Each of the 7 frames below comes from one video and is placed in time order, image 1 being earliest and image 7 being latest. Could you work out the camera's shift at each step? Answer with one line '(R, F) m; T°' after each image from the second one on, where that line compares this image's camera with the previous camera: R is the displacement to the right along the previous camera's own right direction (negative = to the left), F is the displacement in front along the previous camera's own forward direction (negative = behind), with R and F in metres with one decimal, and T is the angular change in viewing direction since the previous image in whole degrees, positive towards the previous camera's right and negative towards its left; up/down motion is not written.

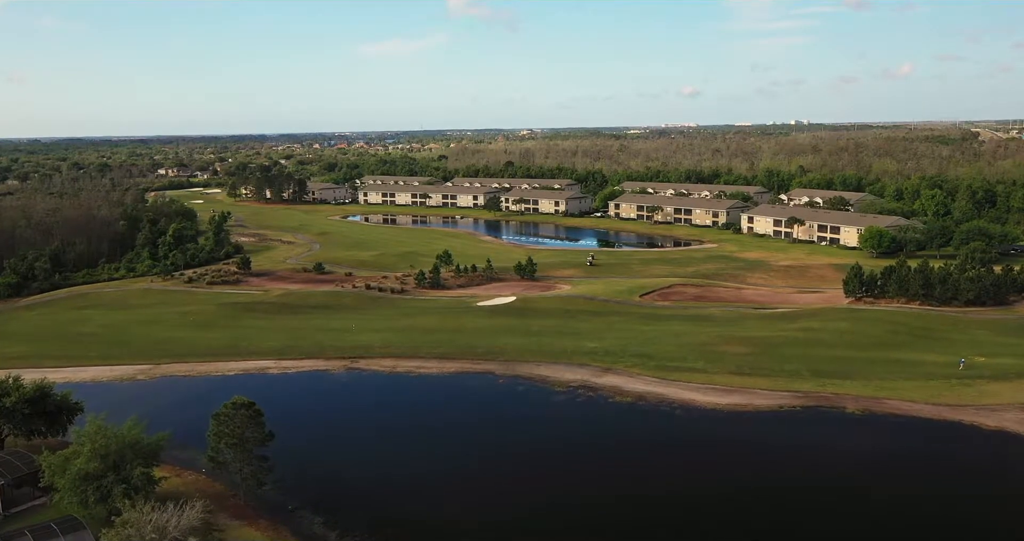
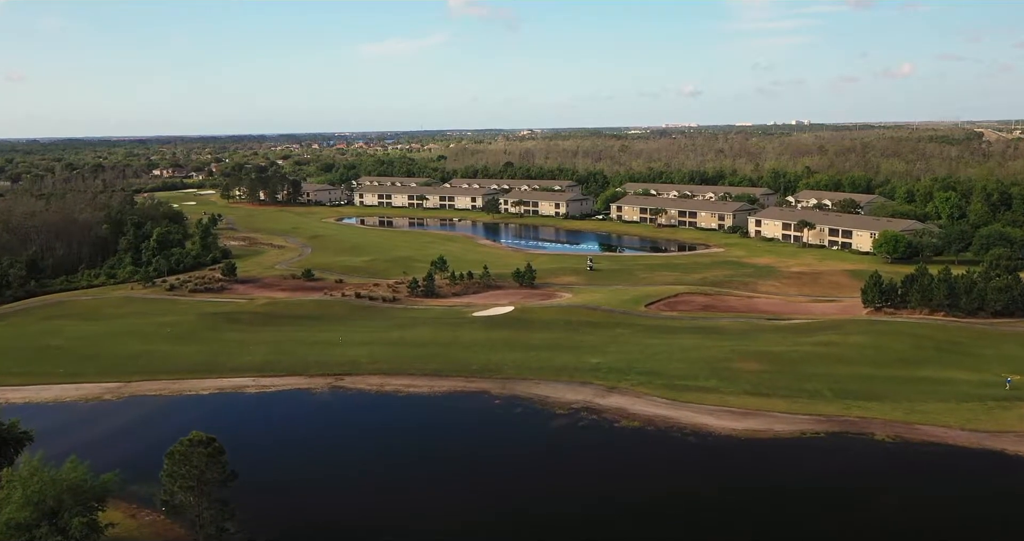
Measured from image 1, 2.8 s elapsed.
(+0.2, +3.7) m; 0°
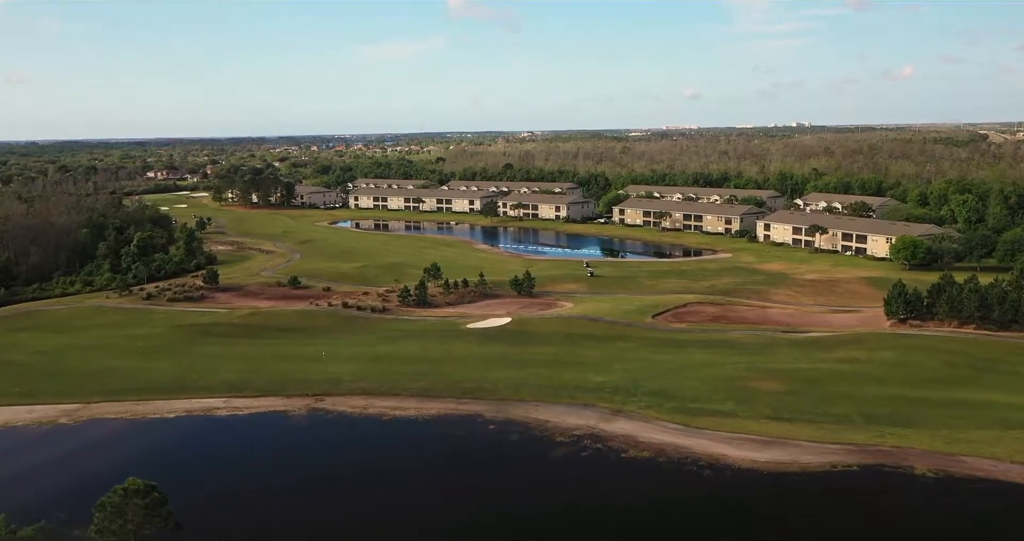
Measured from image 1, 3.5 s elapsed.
(+0.2, +4.1) m; 0°
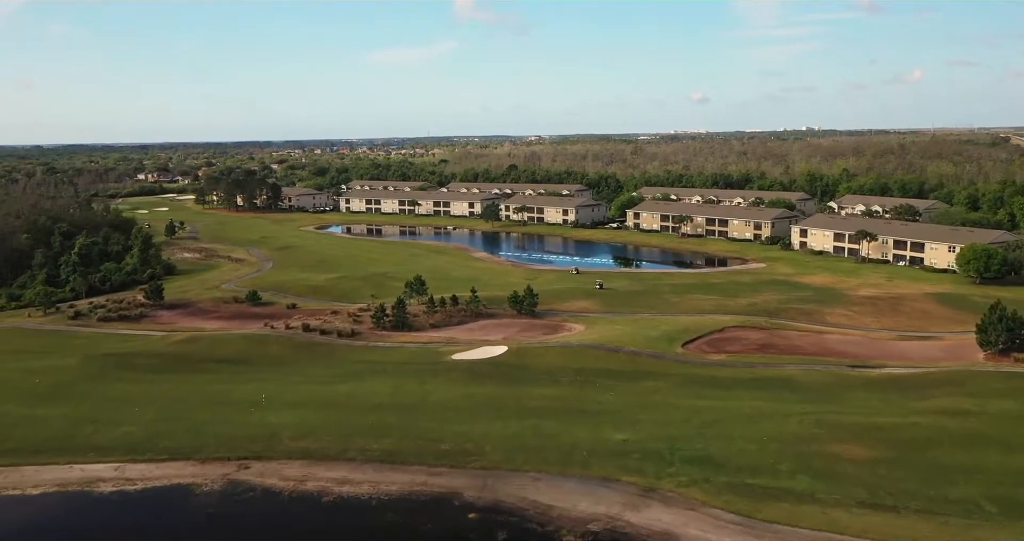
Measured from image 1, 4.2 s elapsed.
(+0.6, +11.5) m; -1°
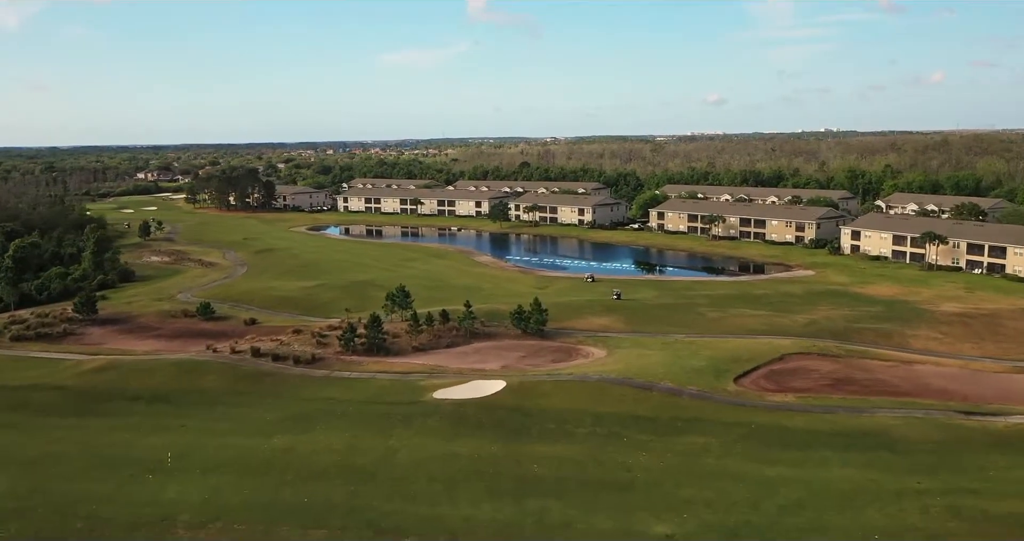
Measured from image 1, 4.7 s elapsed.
(+0.6, +10.7) m; -1°
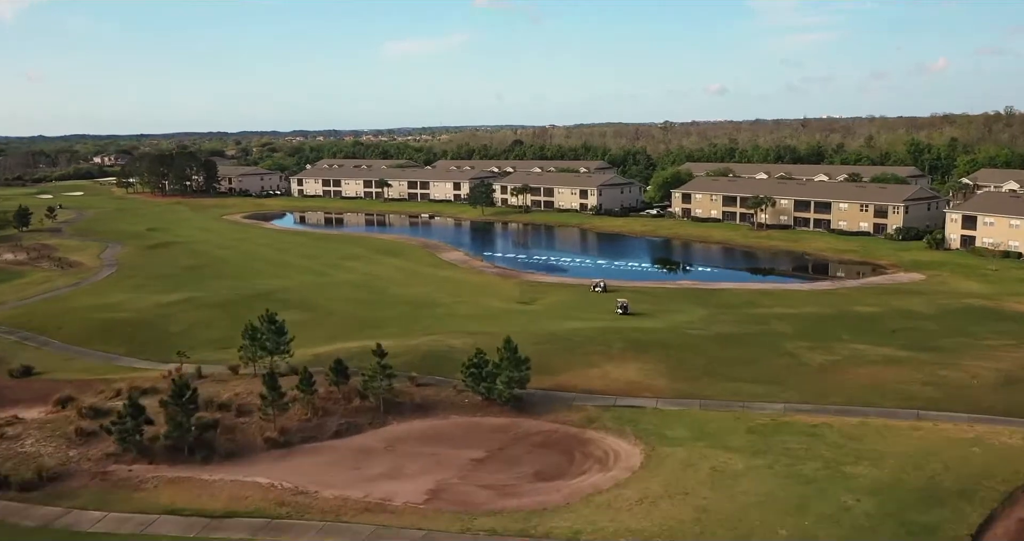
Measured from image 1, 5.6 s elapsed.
(+1.4, +21.2) m; 0°
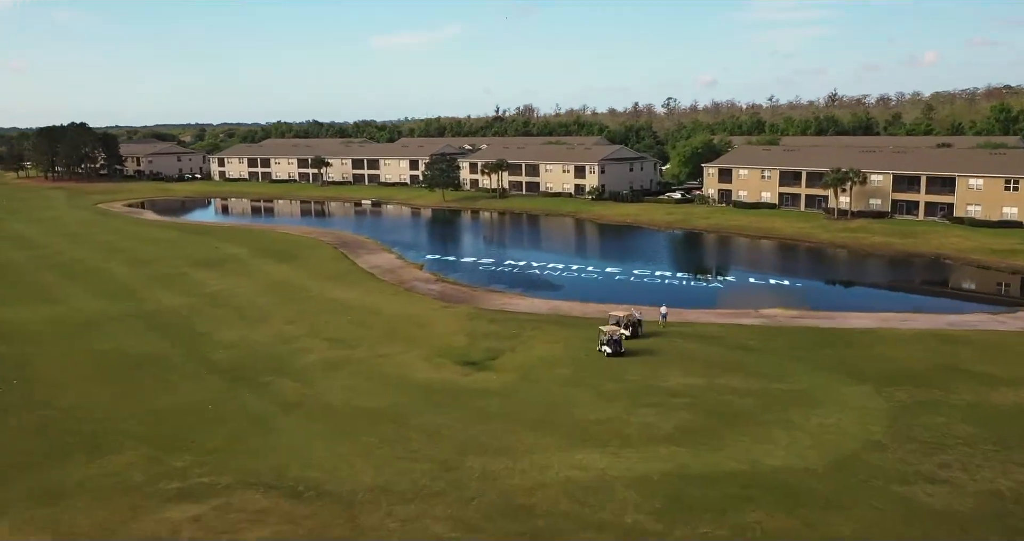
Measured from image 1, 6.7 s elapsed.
(+1.3, +21.5) m; +1°
